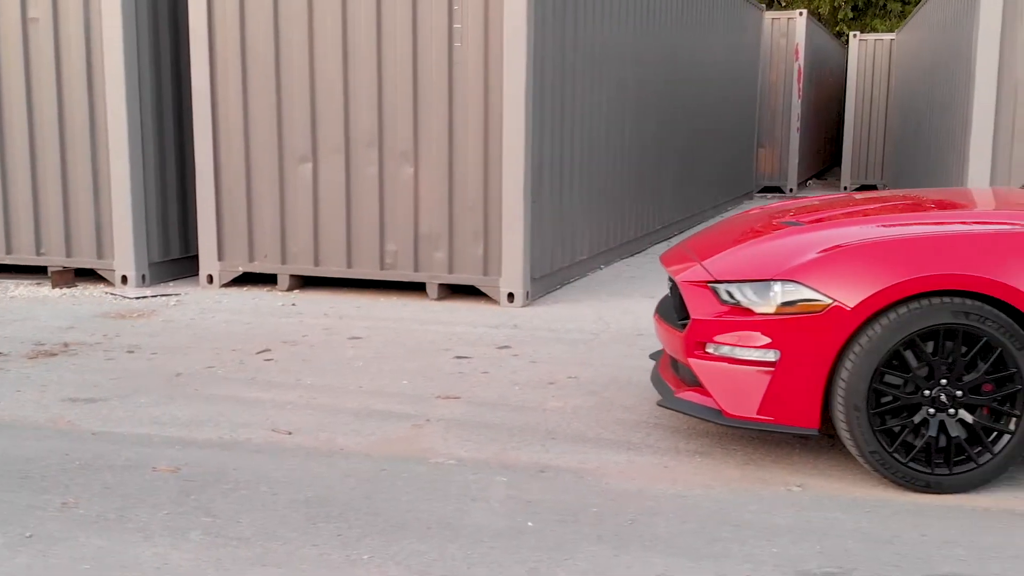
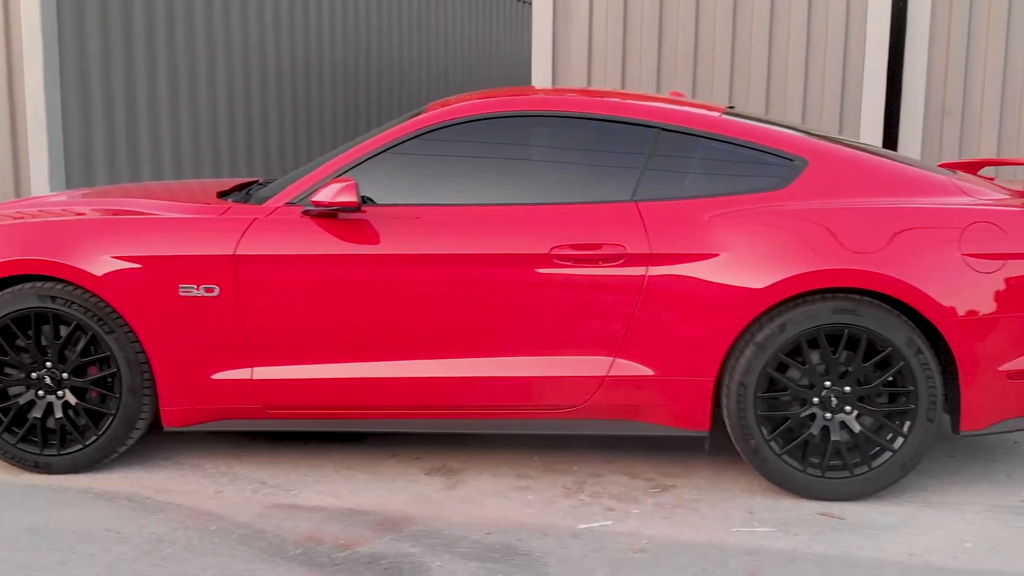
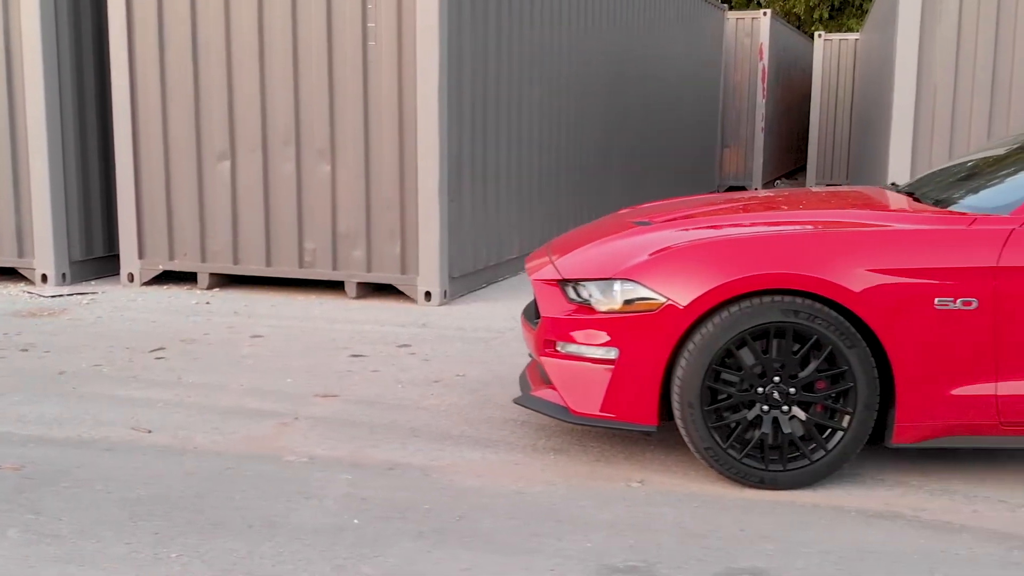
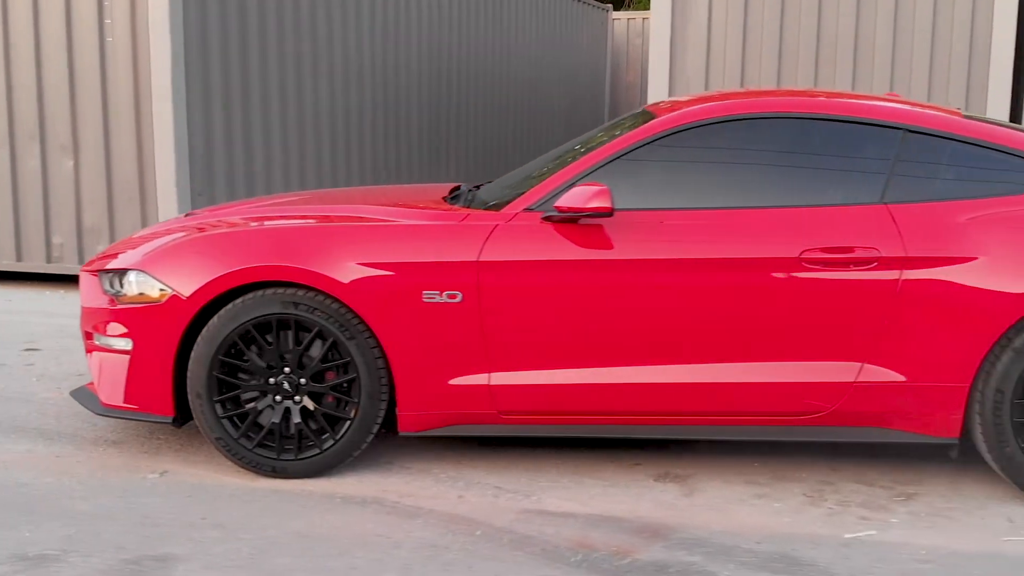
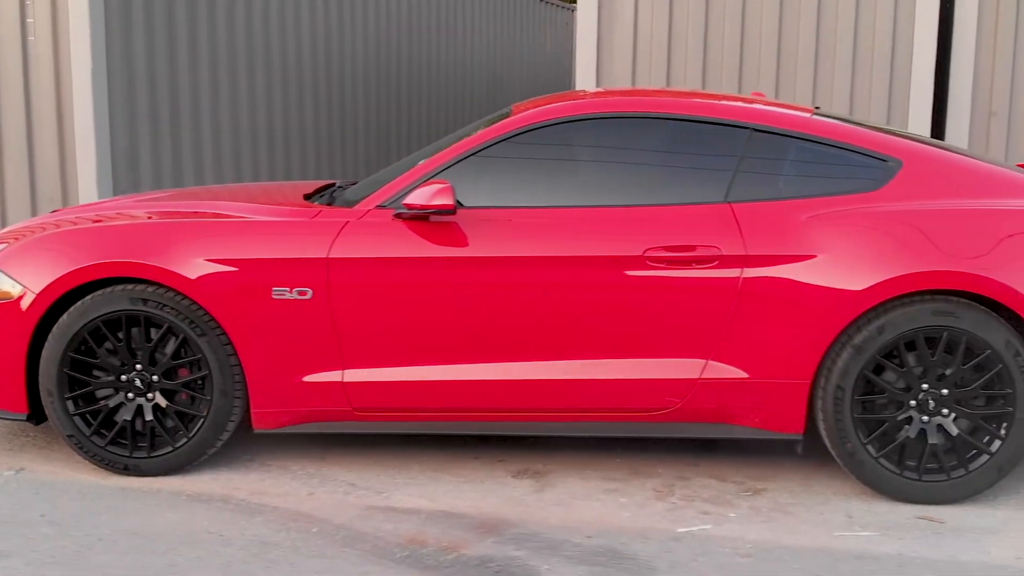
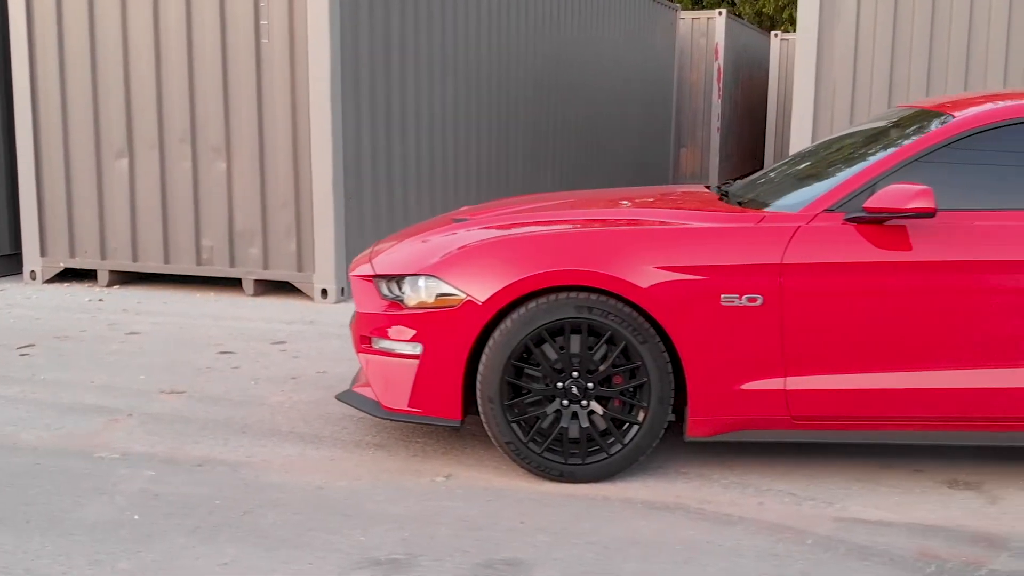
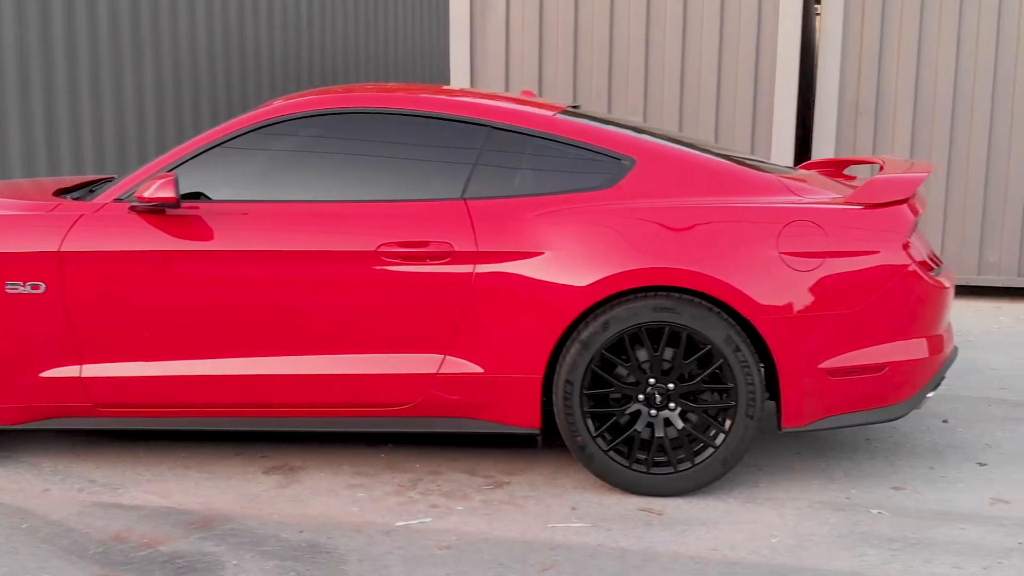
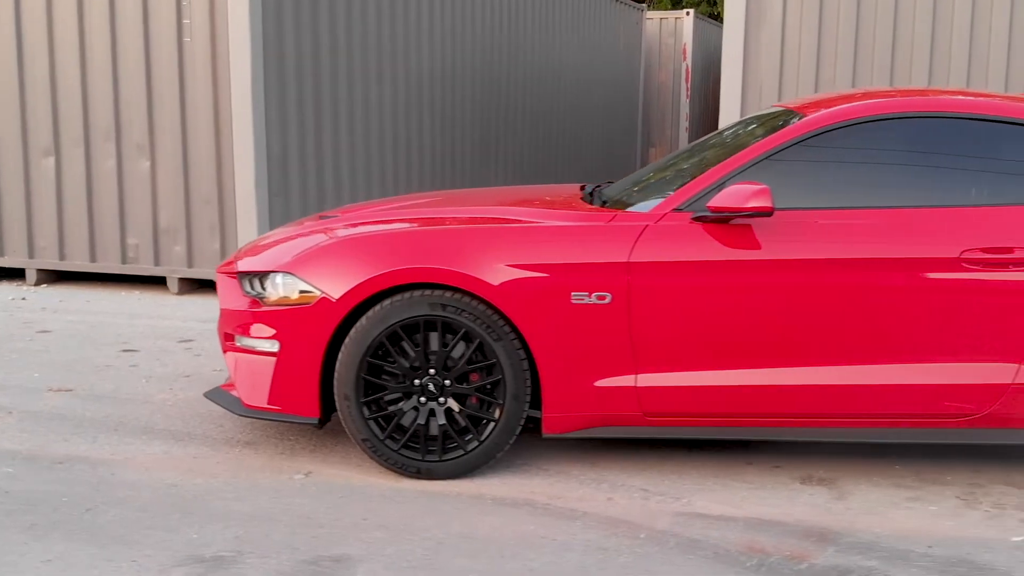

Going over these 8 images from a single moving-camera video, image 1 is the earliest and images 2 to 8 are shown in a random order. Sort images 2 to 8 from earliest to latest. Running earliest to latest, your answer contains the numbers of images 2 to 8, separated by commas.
3, 6, 8, 4, 5, 2, 7
